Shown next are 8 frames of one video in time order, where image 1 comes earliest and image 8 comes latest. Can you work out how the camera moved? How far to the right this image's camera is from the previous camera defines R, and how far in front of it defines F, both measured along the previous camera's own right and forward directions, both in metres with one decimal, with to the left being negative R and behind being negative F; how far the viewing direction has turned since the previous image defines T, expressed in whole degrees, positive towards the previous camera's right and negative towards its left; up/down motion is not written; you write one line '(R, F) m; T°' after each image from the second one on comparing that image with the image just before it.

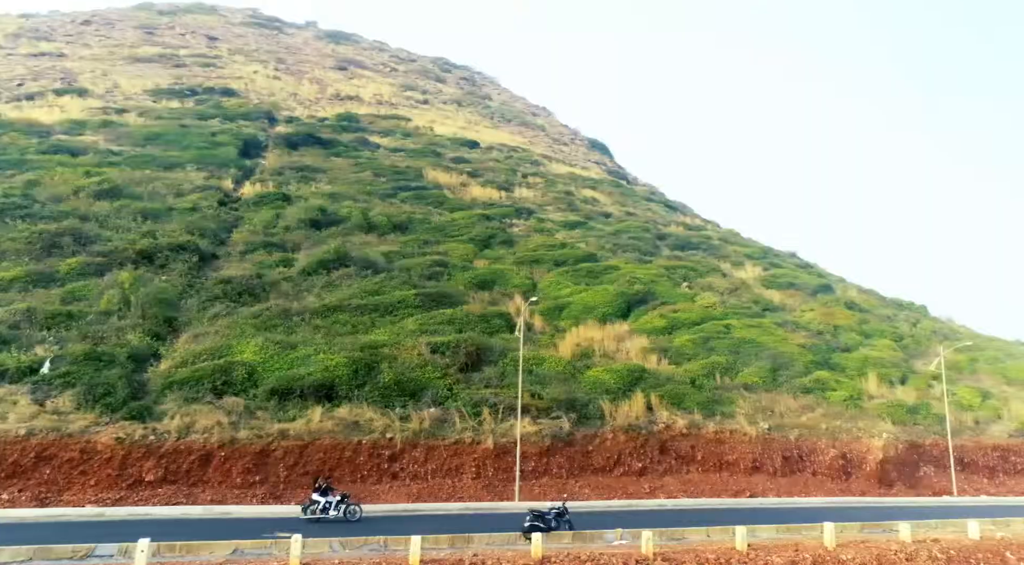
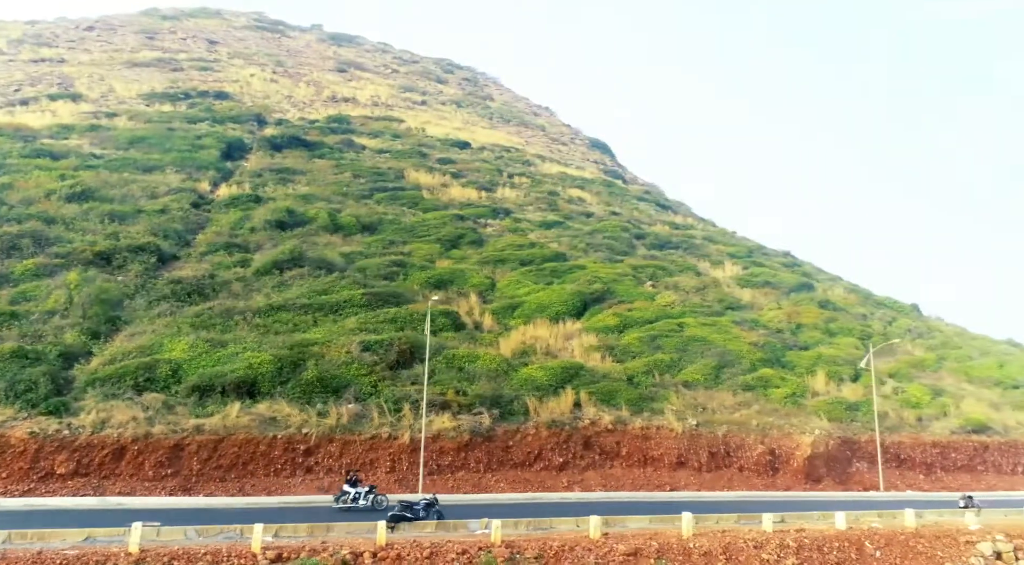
(+2.9, -0.5) m; -2°
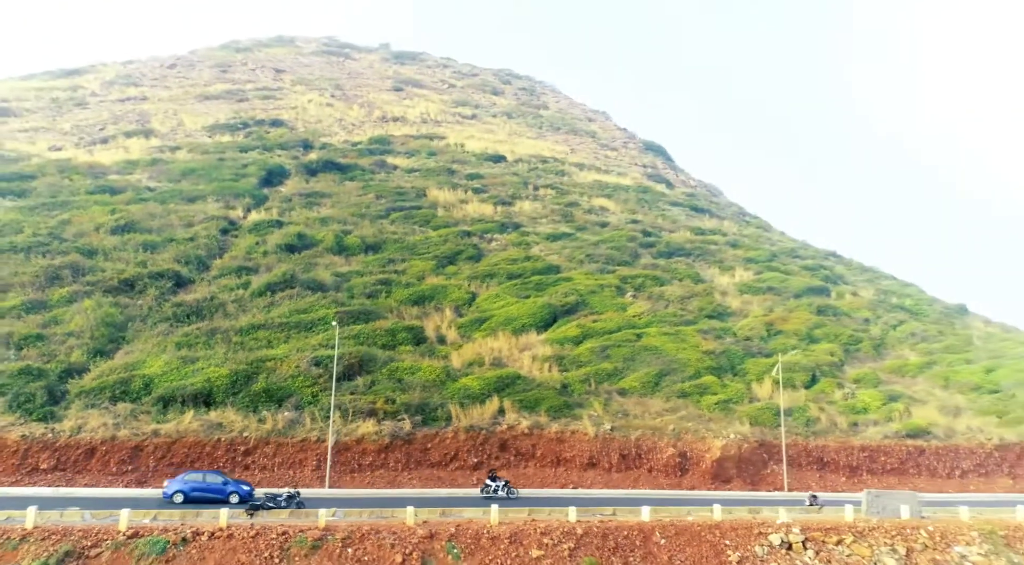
(+6.0, -2.4) m; -8°
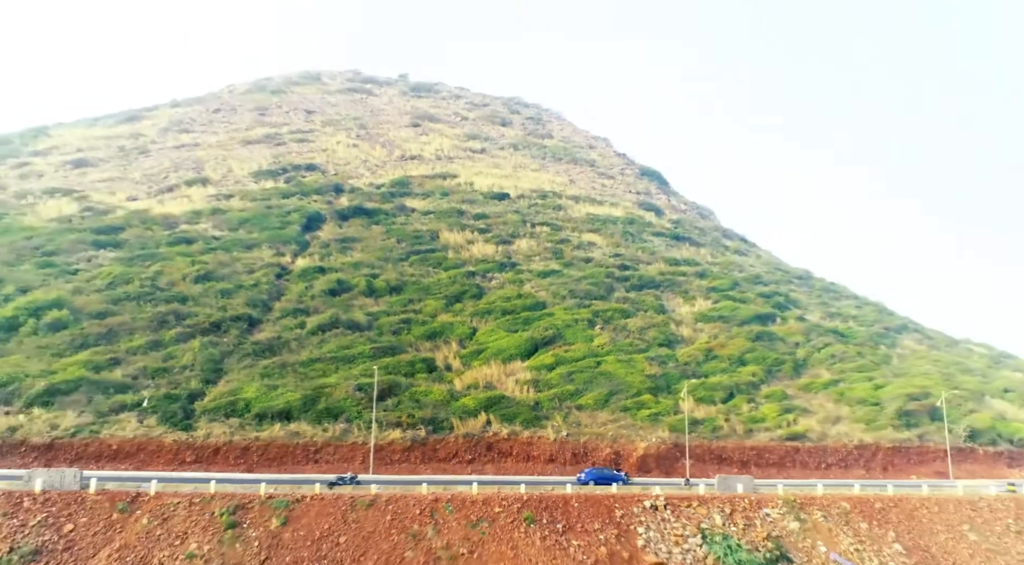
(+1.8, -10.7) m; -1°
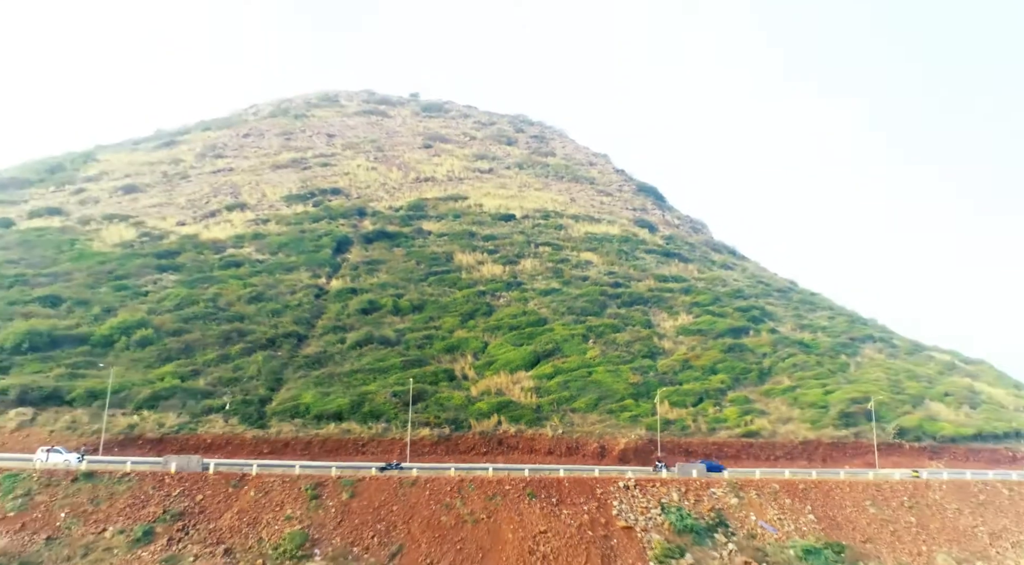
(-0.1, -8.7) m; 0°
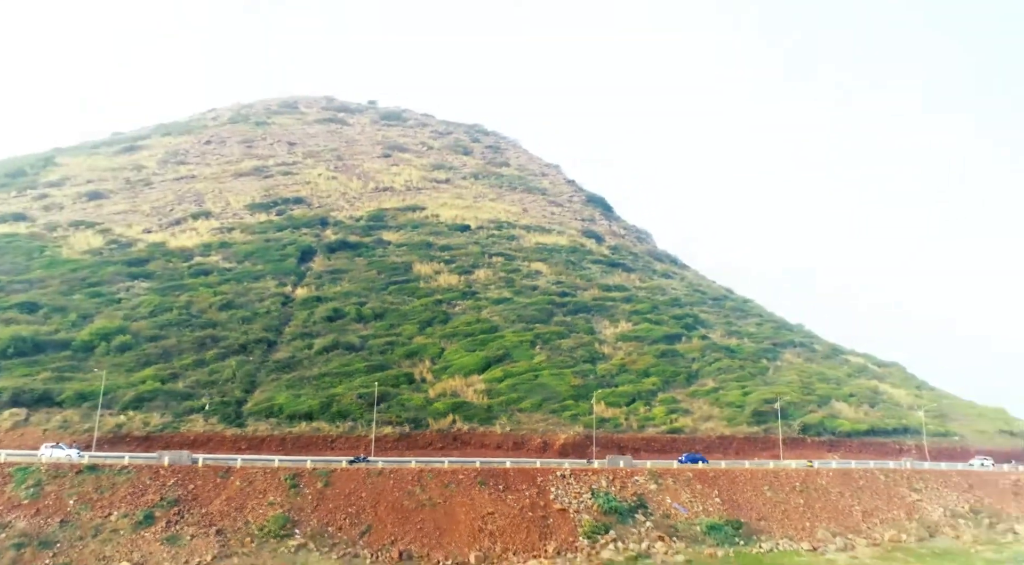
(0.0, -5.6) m; +4°
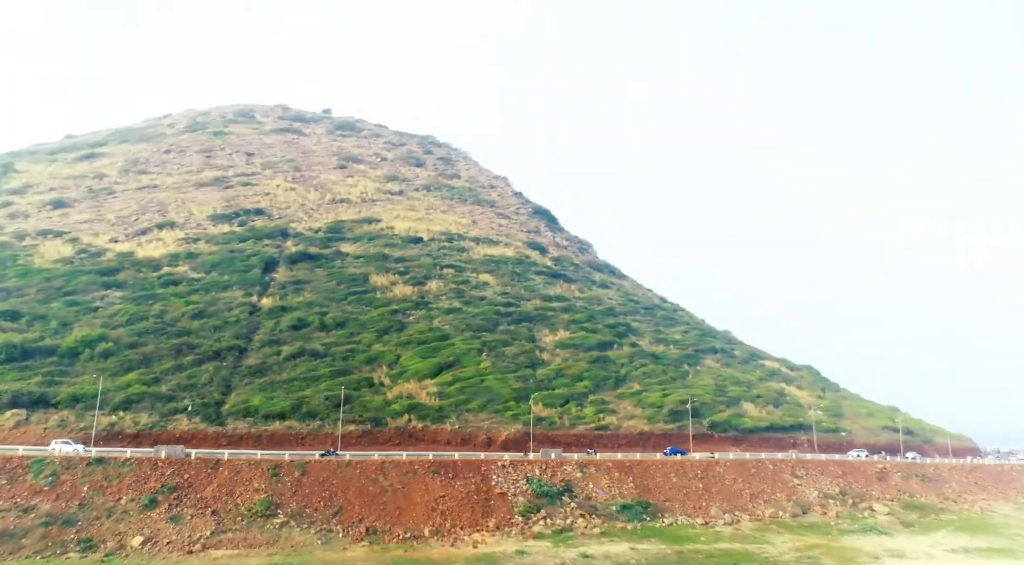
(-0.1, -7.6) m; +4°
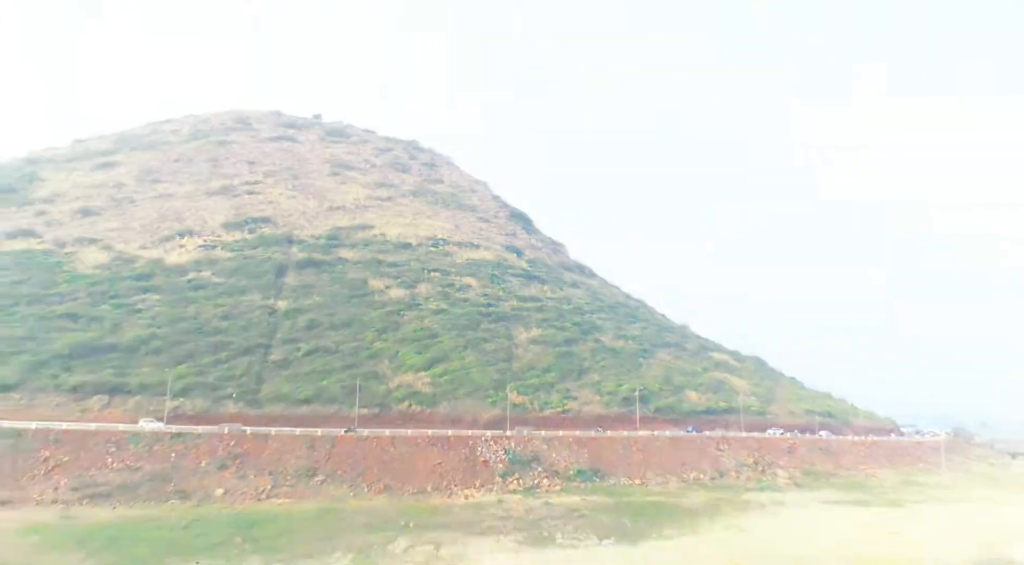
(-0.4, -13.5) m; +2°
